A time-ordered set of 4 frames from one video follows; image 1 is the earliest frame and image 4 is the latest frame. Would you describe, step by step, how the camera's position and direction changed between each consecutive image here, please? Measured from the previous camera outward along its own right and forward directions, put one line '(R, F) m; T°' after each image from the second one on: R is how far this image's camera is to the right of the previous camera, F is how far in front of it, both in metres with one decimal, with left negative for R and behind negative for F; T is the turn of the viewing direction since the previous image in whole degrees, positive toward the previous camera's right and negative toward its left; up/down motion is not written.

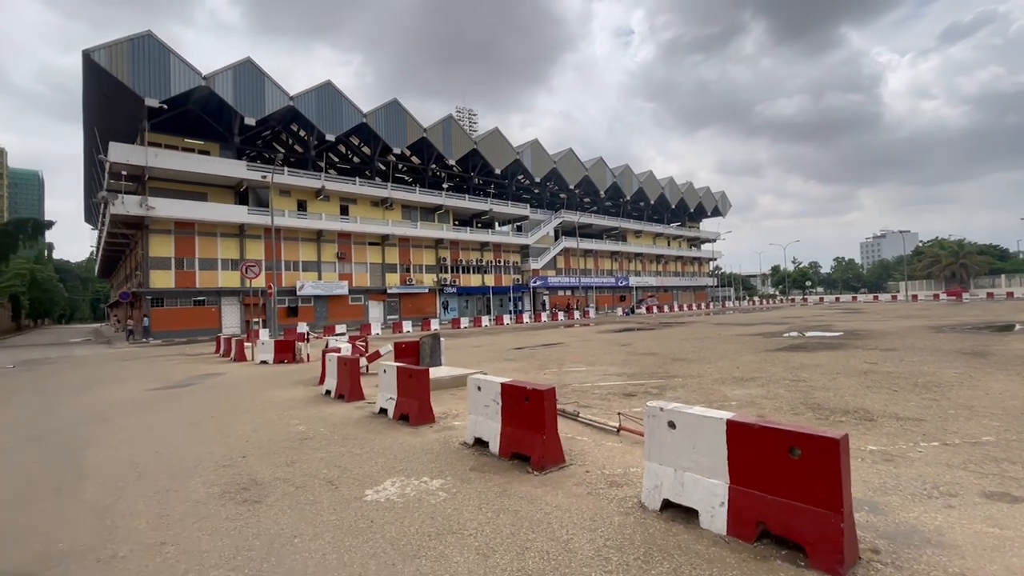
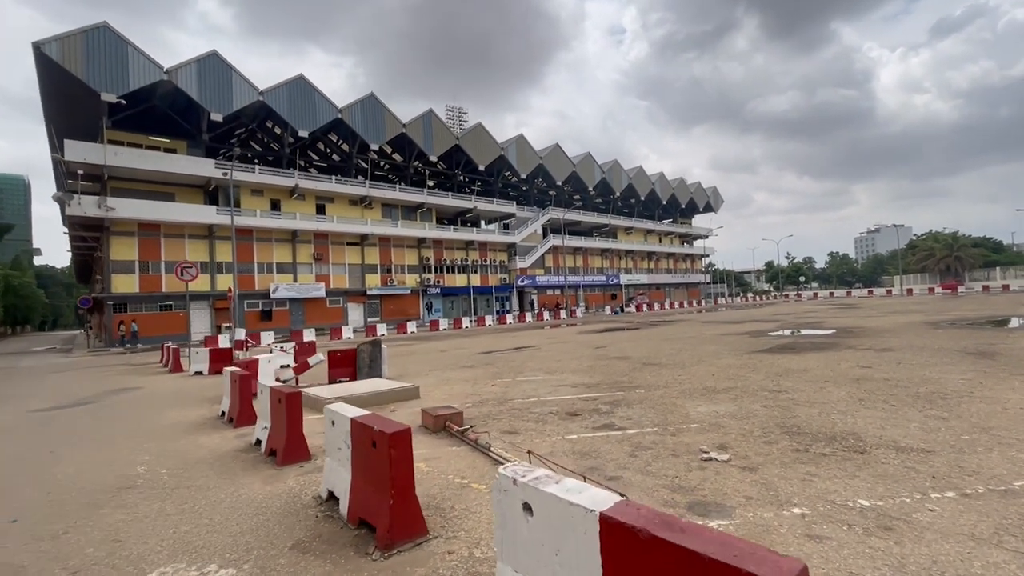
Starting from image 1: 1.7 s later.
(+1.2, +1.6) m; 0°
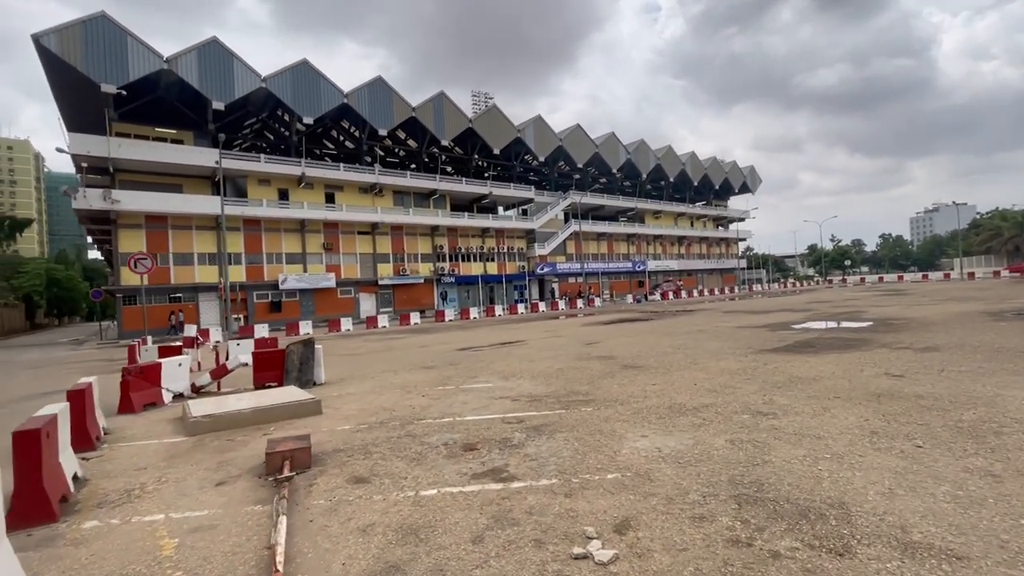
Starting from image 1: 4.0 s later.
(+1.8, +2.0) m; -4°
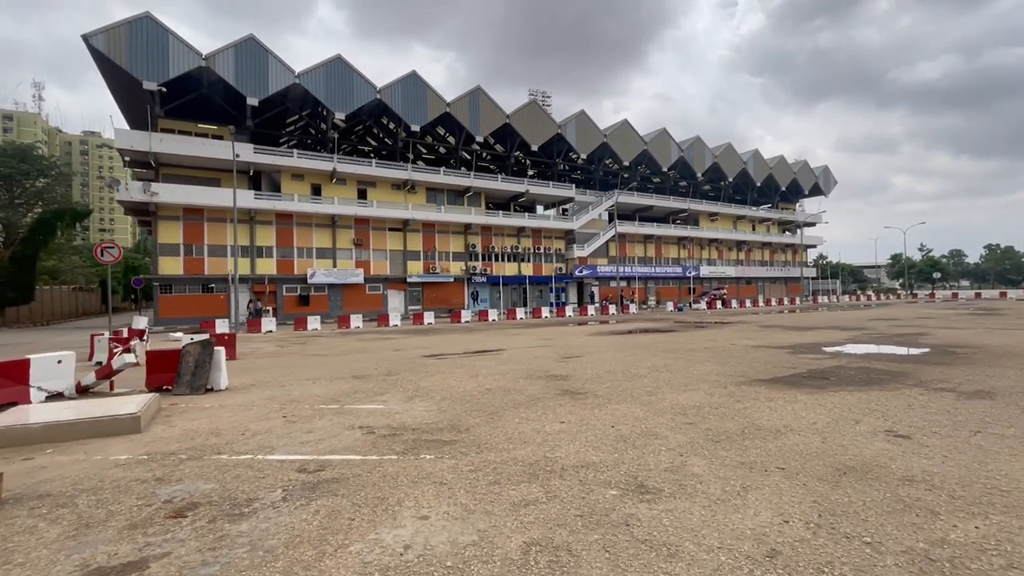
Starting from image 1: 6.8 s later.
(+2.5, +2.0) m; -7°
